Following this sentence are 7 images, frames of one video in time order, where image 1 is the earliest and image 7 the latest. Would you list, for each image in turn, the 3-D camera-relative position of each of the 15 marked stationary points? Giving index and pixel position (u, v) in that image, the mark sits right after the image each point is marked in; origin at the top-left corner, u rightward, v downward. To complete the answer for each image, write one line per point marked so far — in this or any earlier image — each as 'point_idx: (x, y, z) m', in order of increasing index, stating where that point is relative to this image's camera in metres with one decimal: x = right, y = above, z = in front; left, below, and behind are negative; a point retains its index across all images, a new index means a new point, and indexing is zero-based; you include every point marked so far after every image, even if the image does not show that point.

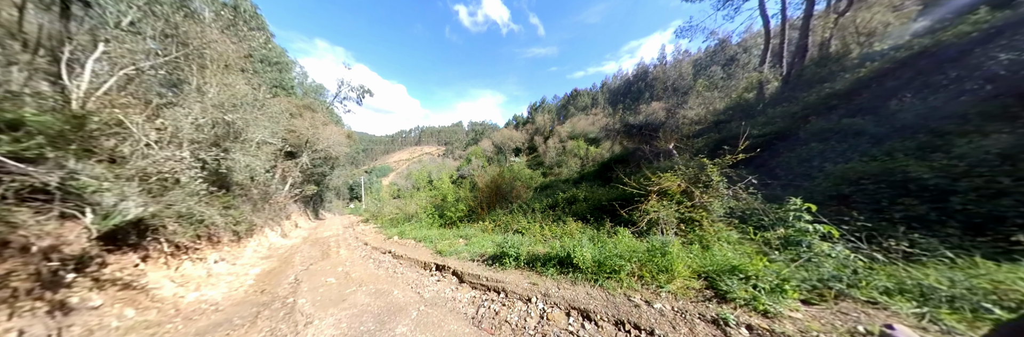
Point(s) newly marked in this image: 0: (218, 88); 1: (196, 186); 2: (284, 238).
0: (-10.6, +2.9, +7.6) m
1: (-8.4, -0.4, +5.6) m
2: (-13.0, -3.7, +12.1) m
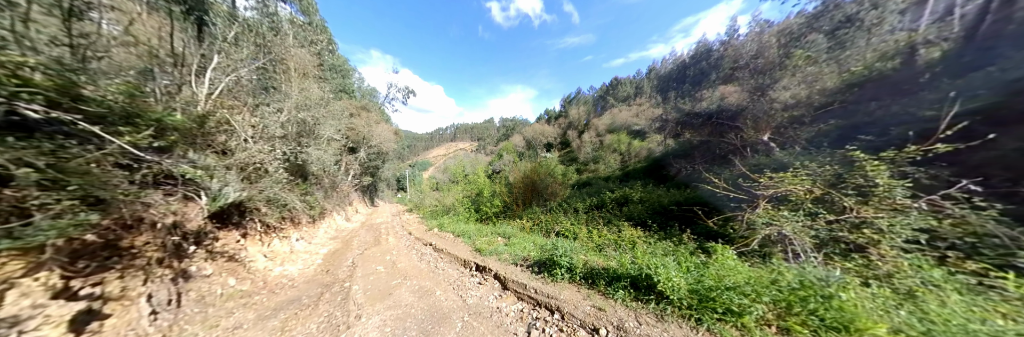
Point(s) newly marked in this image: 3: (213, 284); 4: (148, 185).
0: (-9.1, +3.2, +8.7) m
1: (-7.2, -0.2, +6.5) m
2: (-10.7, -3.3, +13.6) m
3: (-6.0, -2.3, +4.2) m
4: (-5.6, -0.2, +3.3) m
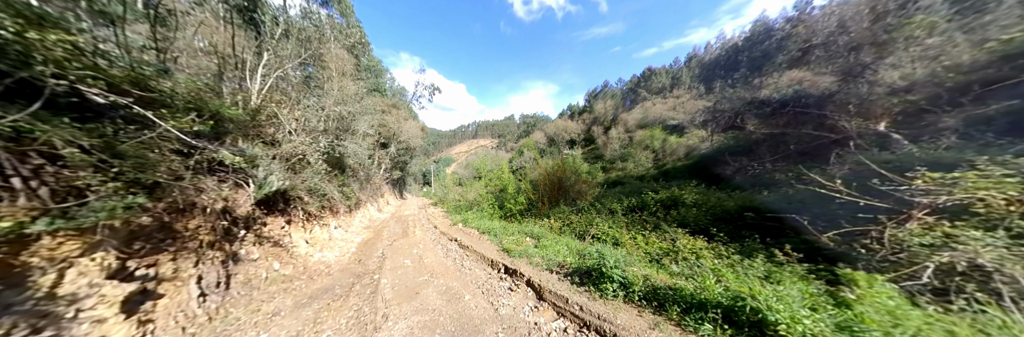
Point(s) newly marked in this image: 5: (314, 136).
0: (-7.9, +3.5, +9.1) m
1: (-6.4, 0.0, +6.8) m
2: (-9.2, -2.9, +14.3) m
3: (-5.4, -2.1, +4.4) m
4: (-5.1, 0.0, +3.4) m
5: (-6.8, +1.1, +7.2) m
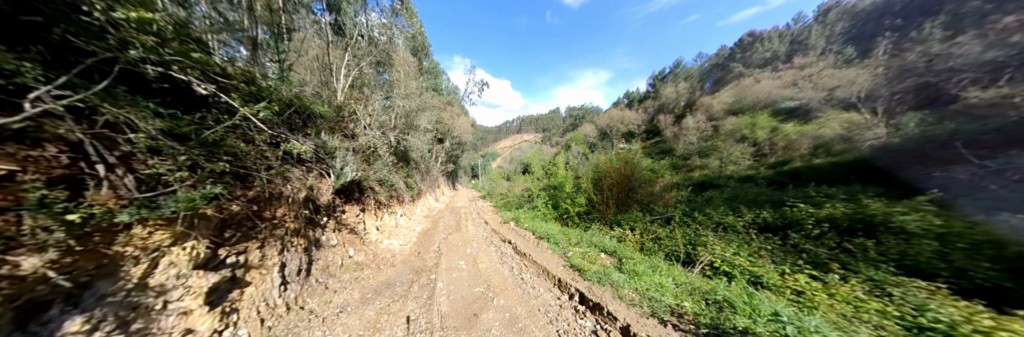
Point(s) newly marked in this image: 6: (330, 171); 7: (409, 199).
0: (-5.3, +3.8, +9.7) m
1: (-4.4, +0.2, +7.2) m
2: (-5.5, -2.4, +15.2) m
3: (-4.0, -2.0, +4.7) m
4: (-3.9, +0.1, +3.6) m
5: (-4.7, +1.4, +7.6) m
6: (-4.2, -0.1, +4.8) m
7: (-5.2, -1.6, +10.6) m
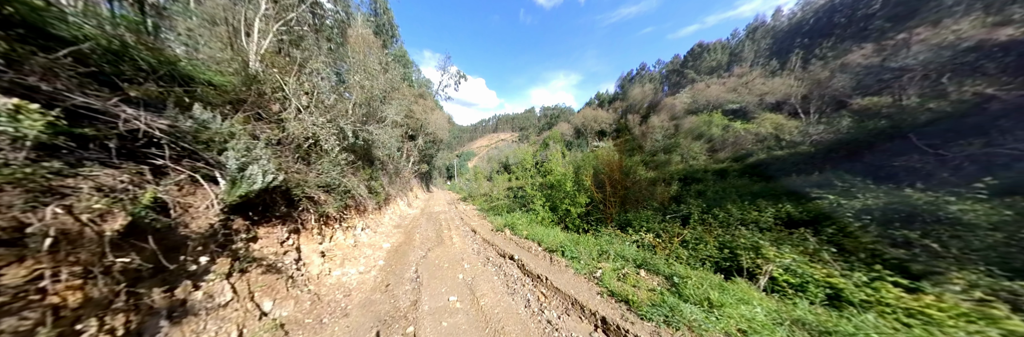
0: (-5.7, +3.8, +7.6) m
1: (-4.4, +0.2, +5.2) m
2: (-6.4, -2.5, +13.0) m
3: (-3.7, -2.0, +2.8) m
4: (-3.5, +0.1, +1.7) m
5: (-4.8, +1.4, +5.6) m
6: (-3.9, -0.1, +2.8) m
7: (-5.6, -1.7, +8.5) m
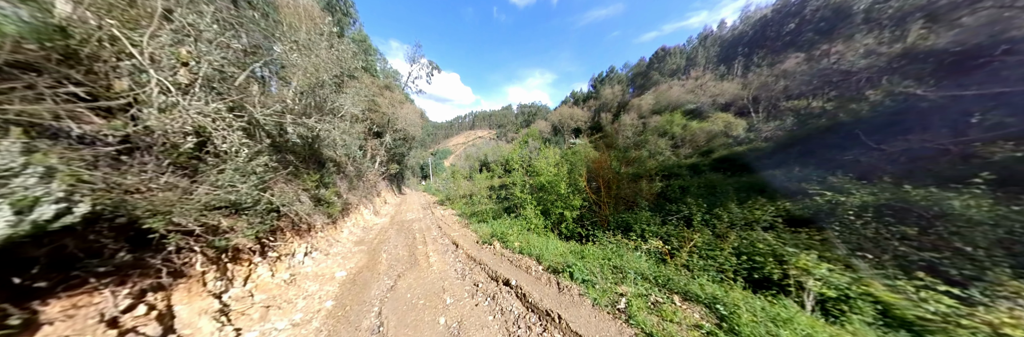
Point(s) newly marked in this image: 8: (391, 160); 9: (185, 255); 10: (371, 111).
0: (-6.1, +3.6, +5.8) m
1: (-4.5, +0.1, +3.6) m
2: (-7.3, -2.6, +11.2) m
3: (-3.5, -2.1, +1.3) m
4: (-3.2, -0.1, +0.2) m
5: (-5.0, +1.2, +3.9) m
6: (-3.8, -0.2, +1.3) m
7: (-6.1, -1.8, +6.8) m
8: (-9.2, +0.7, +15.9) m
9: (-4.5, -1.2, +2.9) m
10: (-7.6, +3.3, +11.3) m
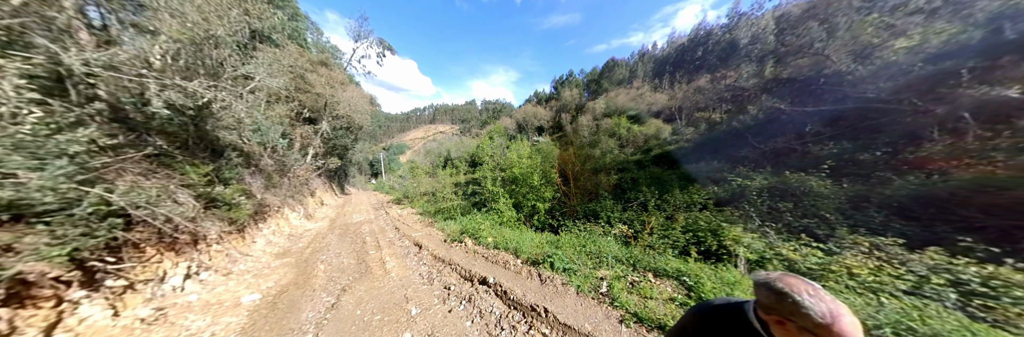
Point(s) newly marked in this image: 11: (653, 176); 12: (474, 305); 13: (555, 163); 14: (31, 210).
0: (-6.8, +3.9, +4.0) m
1: (-4.7, +0.3, +2.2) m
2: (-9.1, -2.3, +9.1) m
3: (-3.2, -1.9, +0.2) m
4: (-2.8, +0.2, -0.8) m
5: (-5.3, +1.4, +2.4) m
6: (-3.5, 0.0, +0.1) m
7: (-6.9, -1.6, +5.0) m
8: (-12.0, +0.9, +13.2) m
9: (-4.6, -0.9, +1.6) m
10: (-9.5, +3.5, +9.1) m
11: (+5.6, -0.3, +8.3) m
12: (-0.6, -2.1, +3.2) m
13: (+1.5, +0.2, +8.6) m
14: (-4.9, -0.4, +2.2) m
